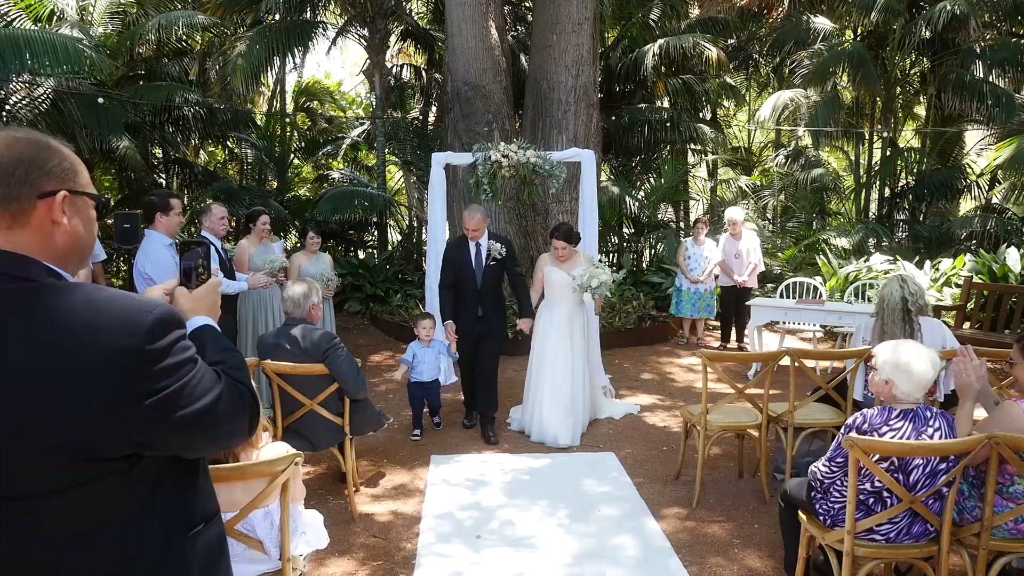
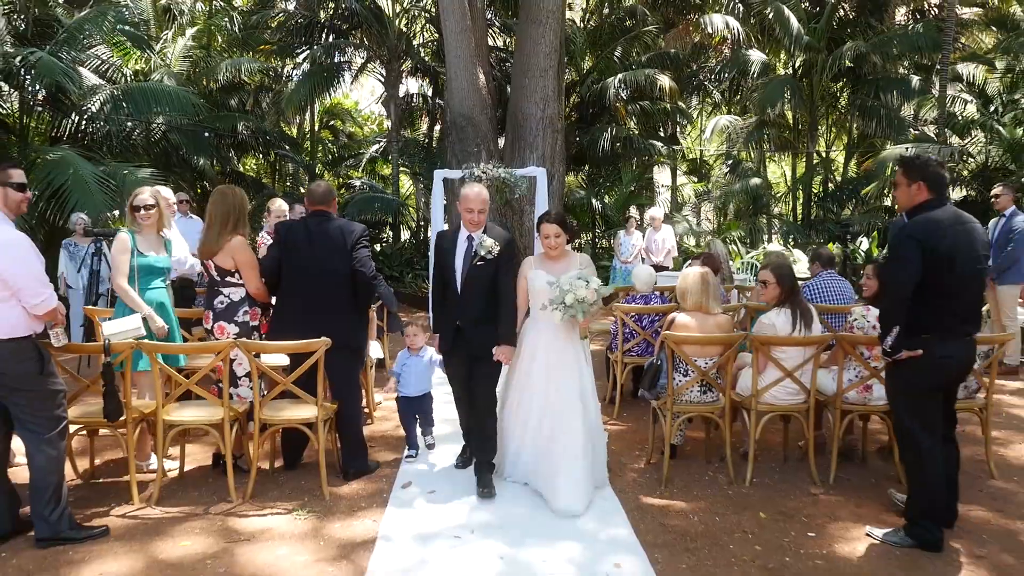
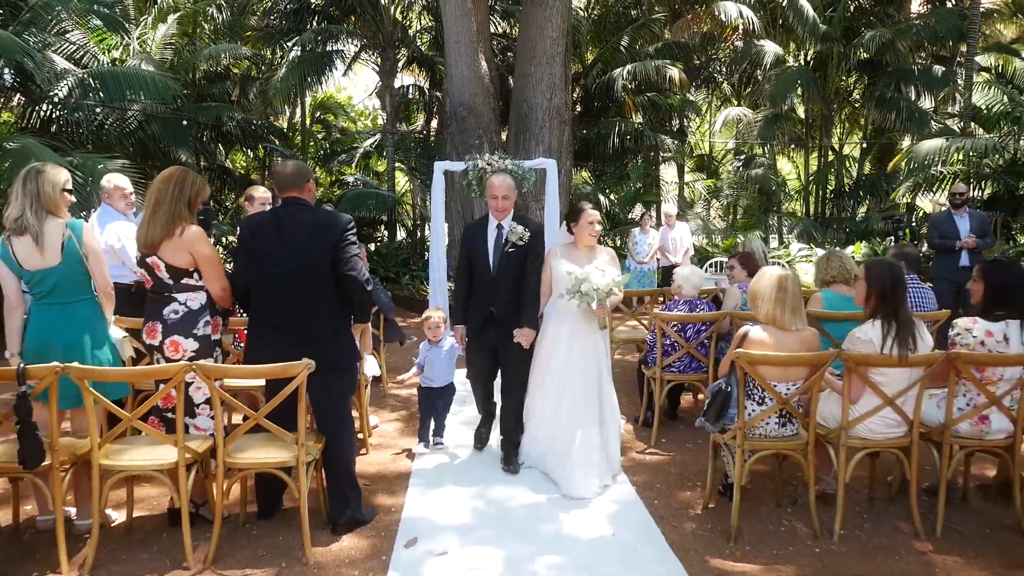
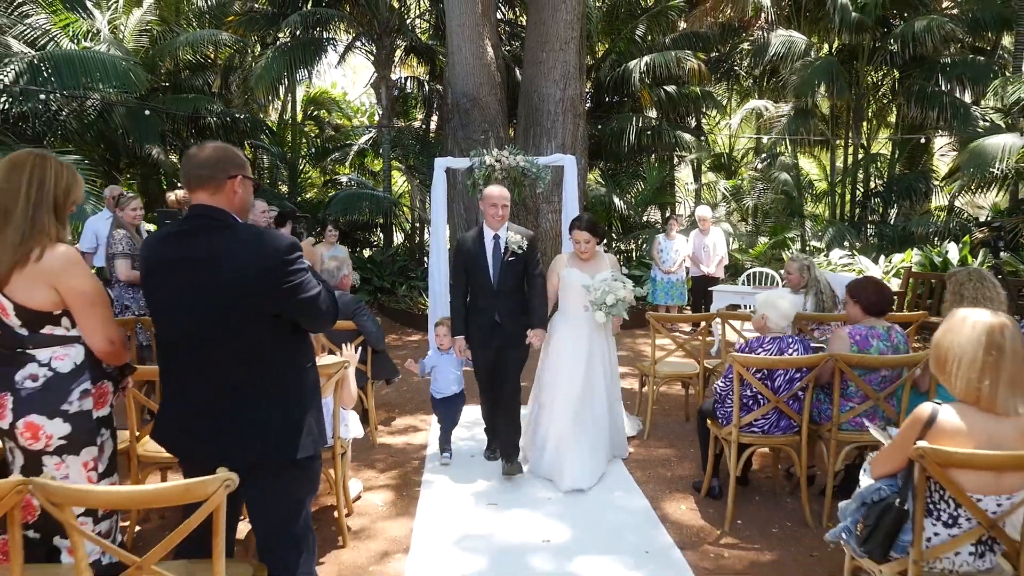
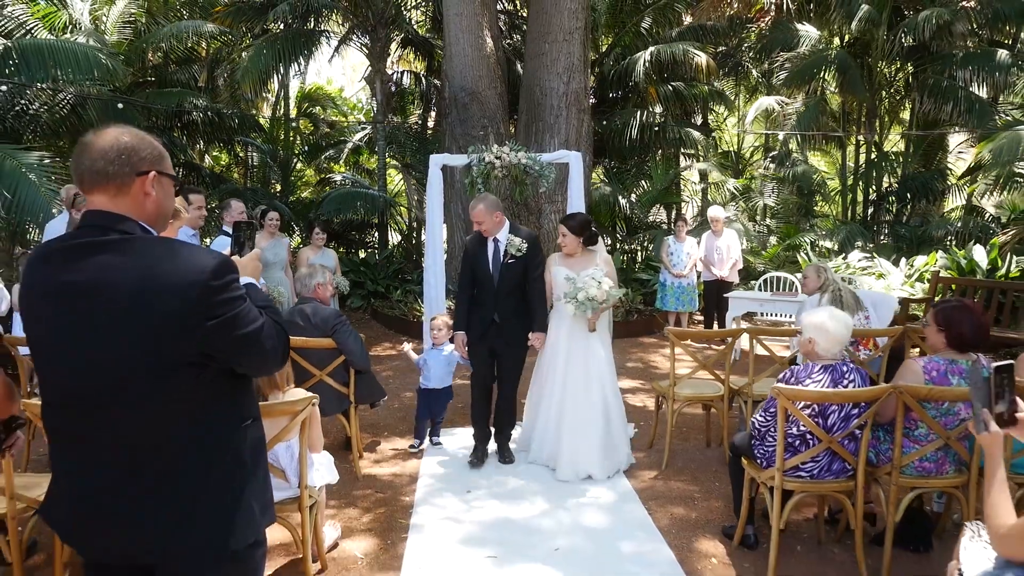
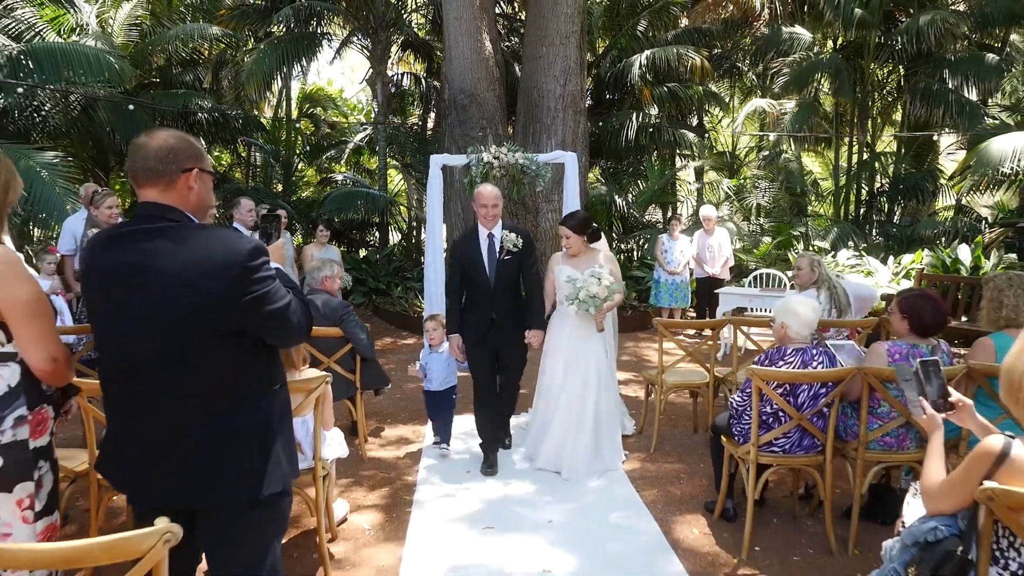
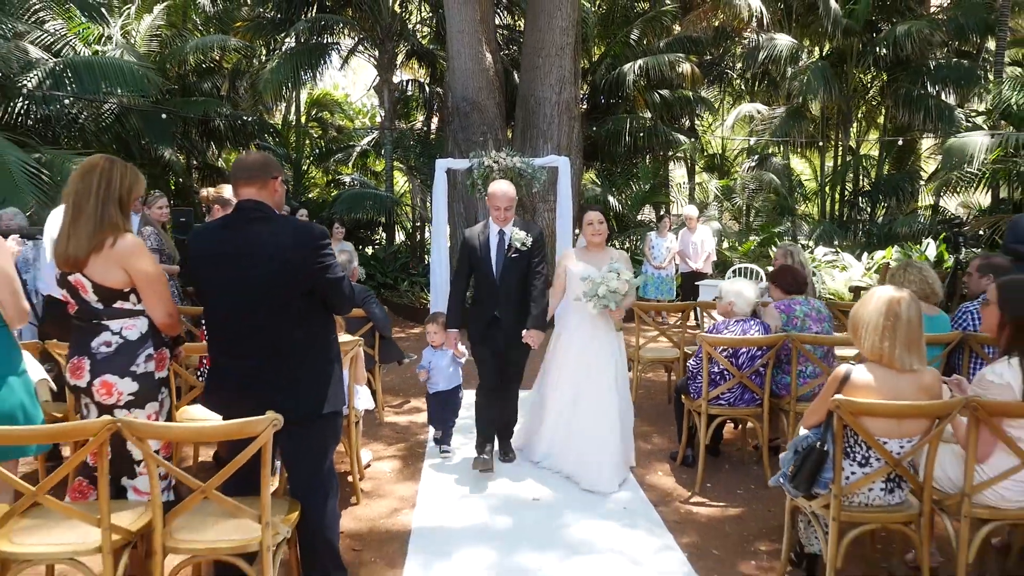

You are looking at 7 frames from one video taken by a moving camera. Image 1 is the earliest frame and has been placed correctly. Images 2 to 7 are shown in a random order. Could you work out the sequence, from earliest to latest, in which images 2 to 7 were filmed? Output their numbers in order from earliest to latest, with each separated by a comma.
5, 6, 4, 7, 3, 2
